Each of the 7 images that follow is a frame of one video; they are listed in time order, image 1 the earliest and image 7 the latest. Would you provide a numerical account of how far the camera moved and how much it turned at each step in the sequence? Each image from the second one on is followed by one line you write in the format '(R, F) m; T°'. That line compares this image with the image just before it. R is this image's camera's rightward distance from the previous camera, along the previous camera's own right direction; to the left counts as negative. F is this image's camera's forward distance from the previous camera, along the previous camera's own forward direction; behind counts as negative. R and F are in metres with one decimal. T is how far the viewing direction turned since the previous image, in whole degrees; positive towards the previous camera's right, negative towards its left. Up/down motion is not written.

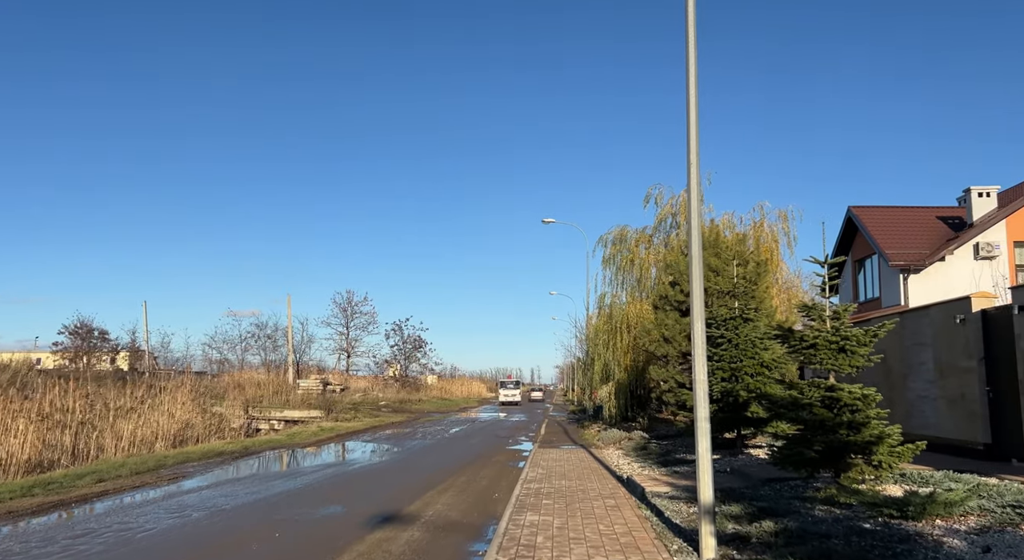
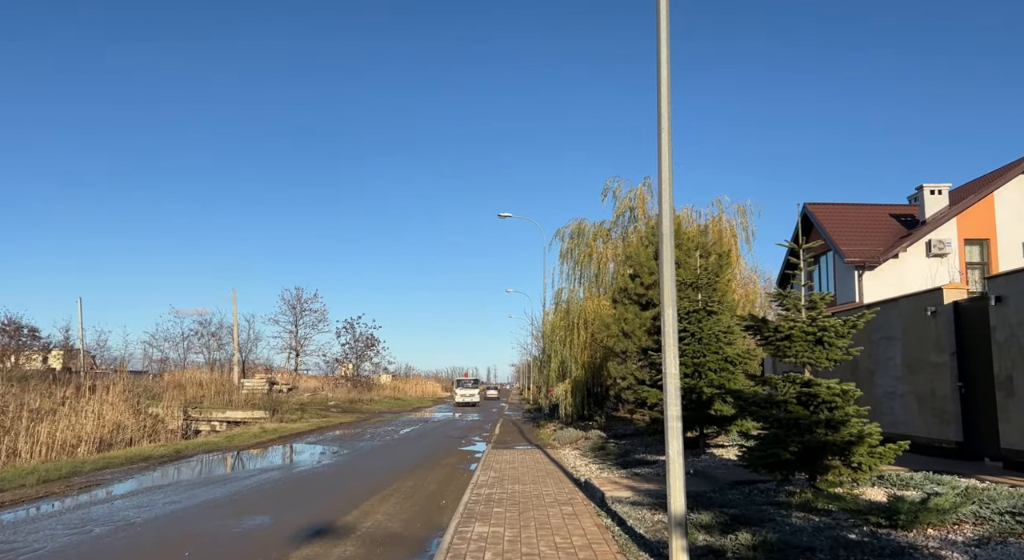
(+0.1, +1.0) m; +3°
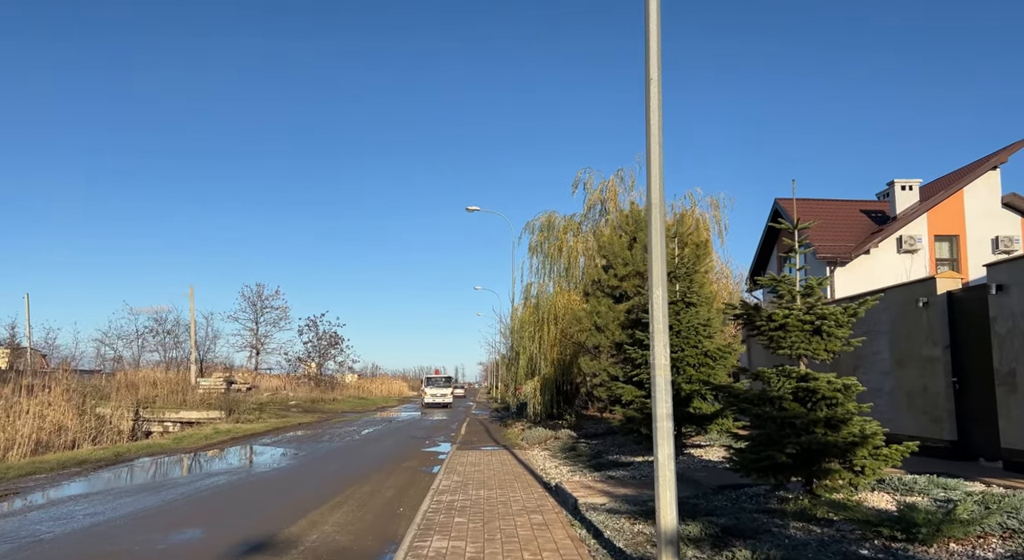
(0.0, +1.0) m; +2°
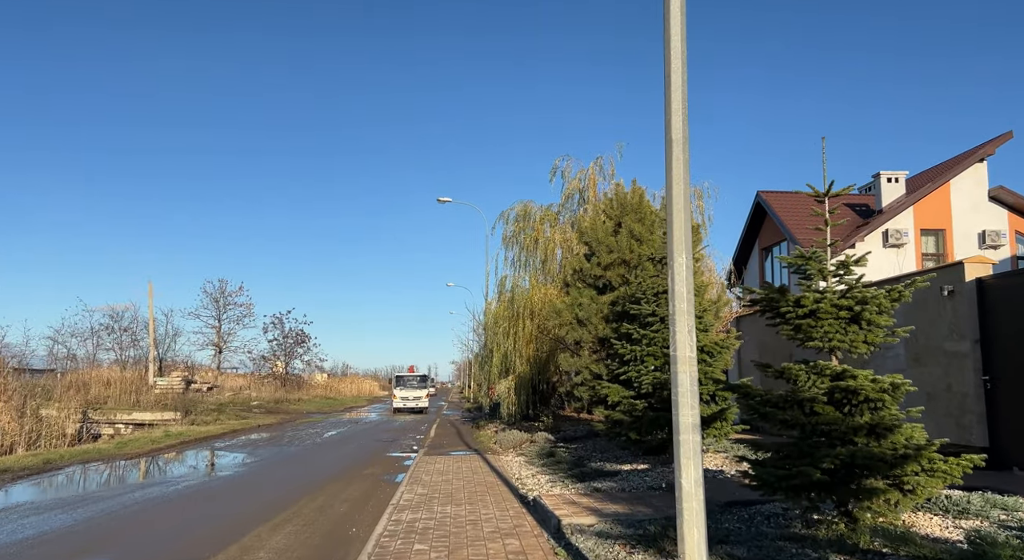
(0.0, +1.5) m; +2°
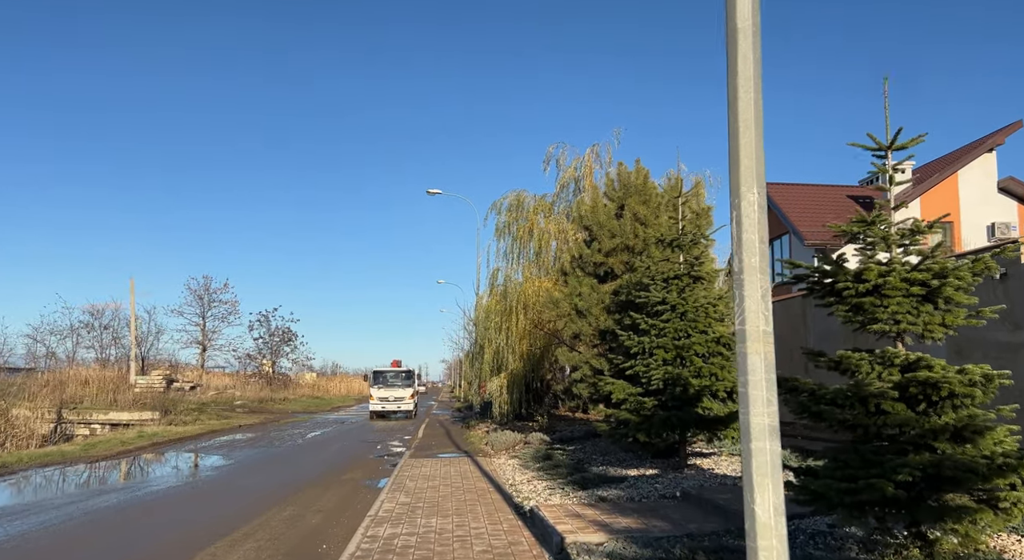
(0.0, +1.2) m; +1°
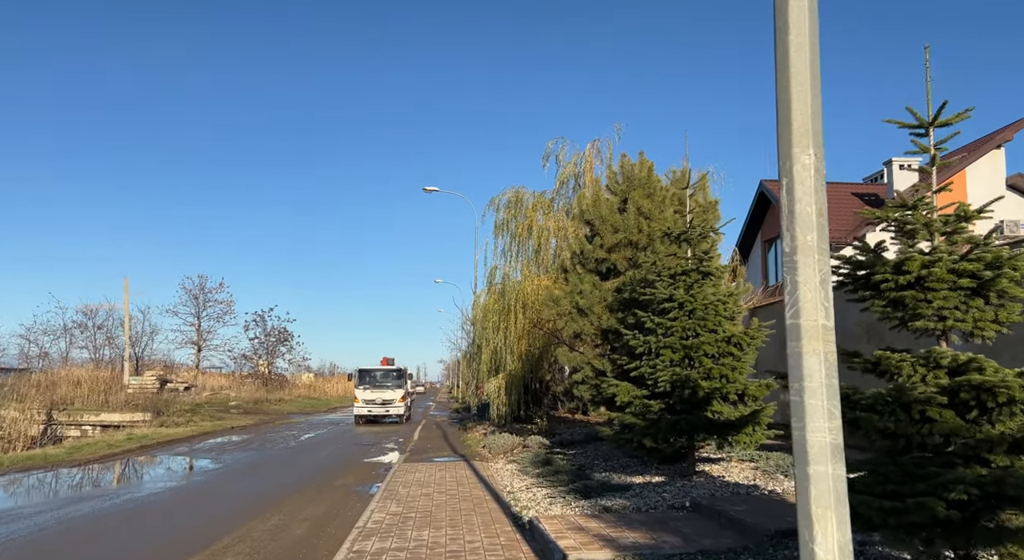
(0.0, +0.6) m; 0°
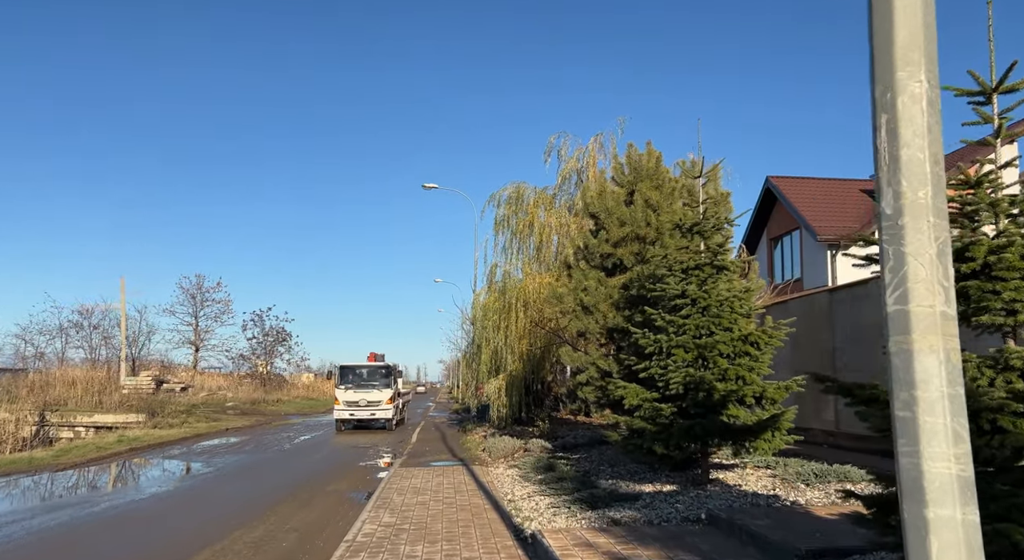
(0.0, +0.6) m; 0°
